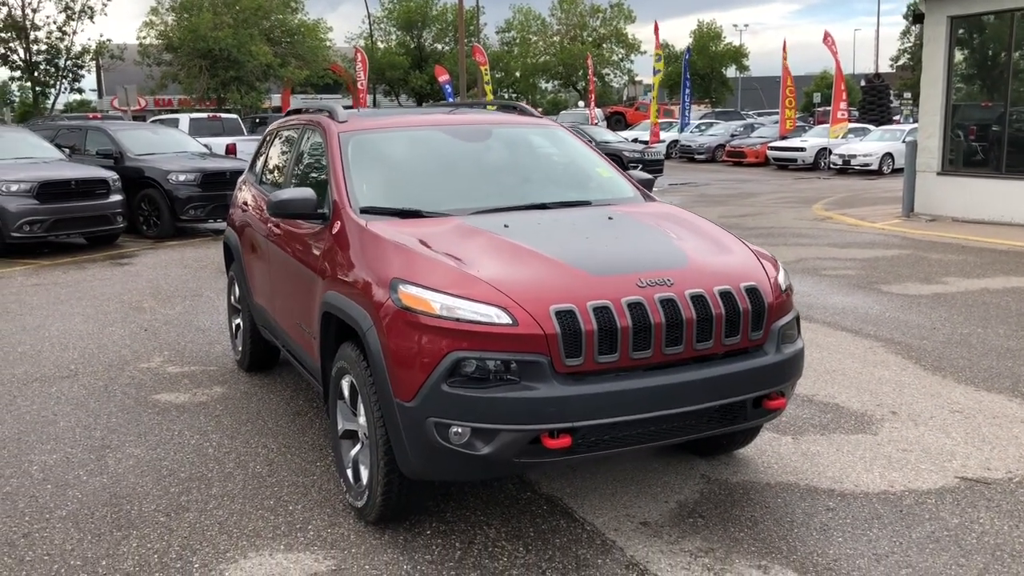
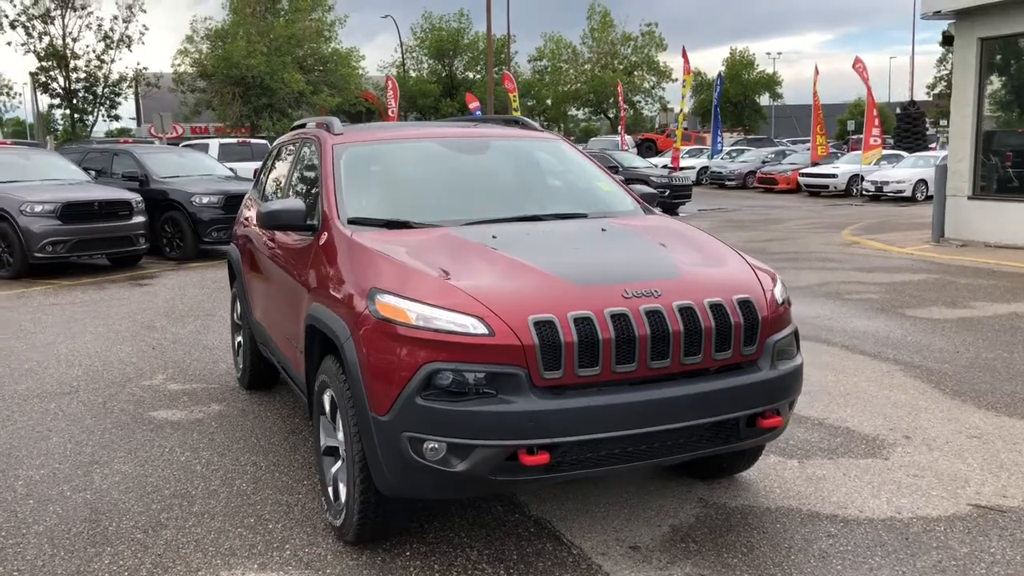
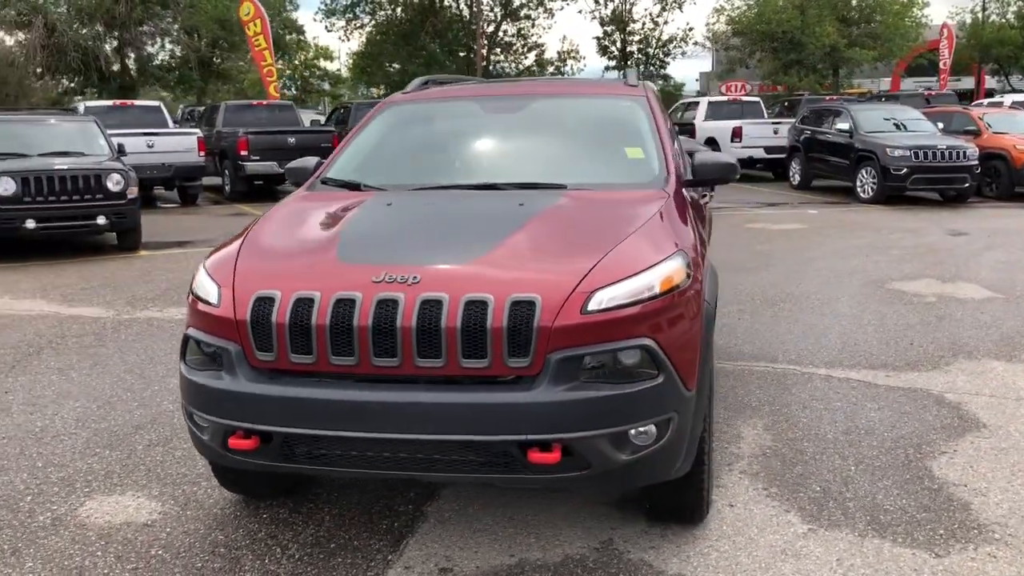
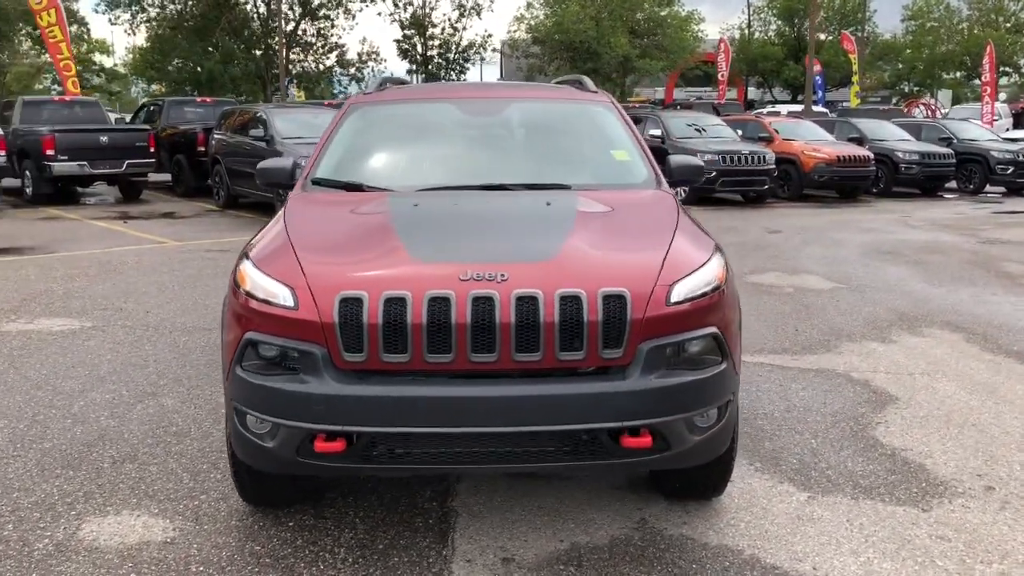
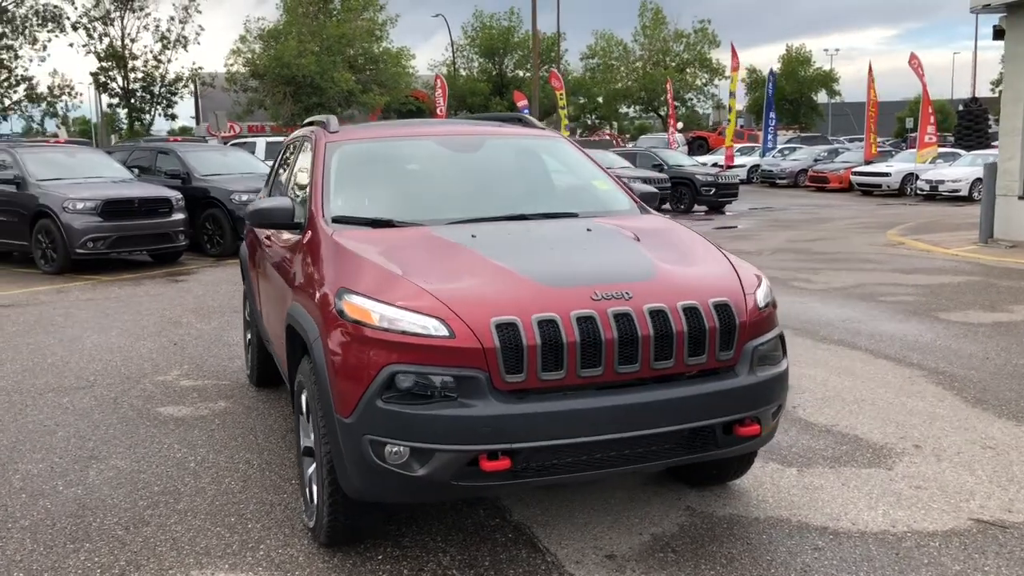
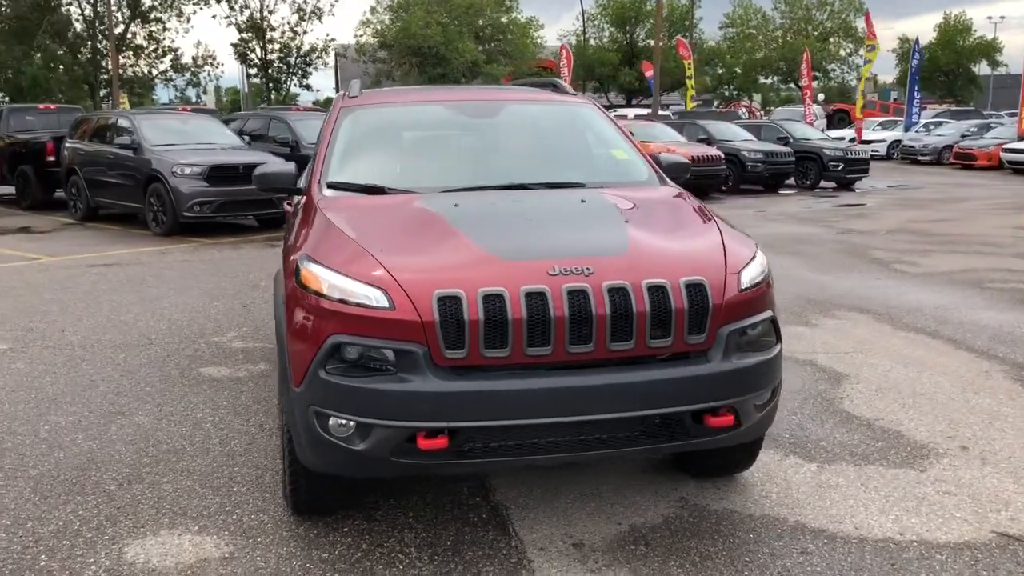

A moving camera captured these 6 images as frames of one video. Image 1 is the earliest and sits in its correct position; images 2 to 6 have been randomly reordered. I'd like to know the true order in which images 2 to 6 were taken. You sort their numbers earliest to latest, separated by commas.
2, 5, 6, 4, 3
